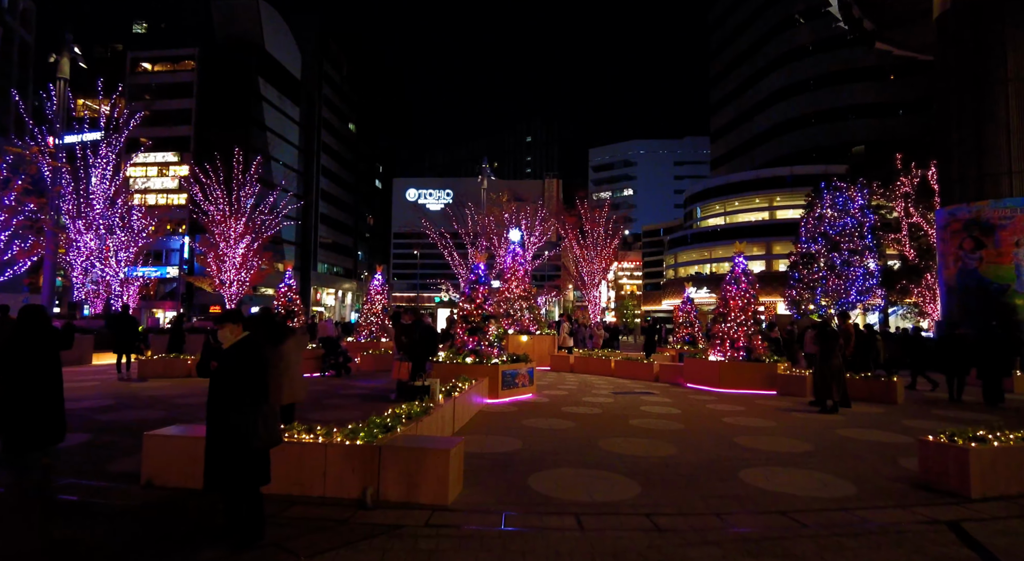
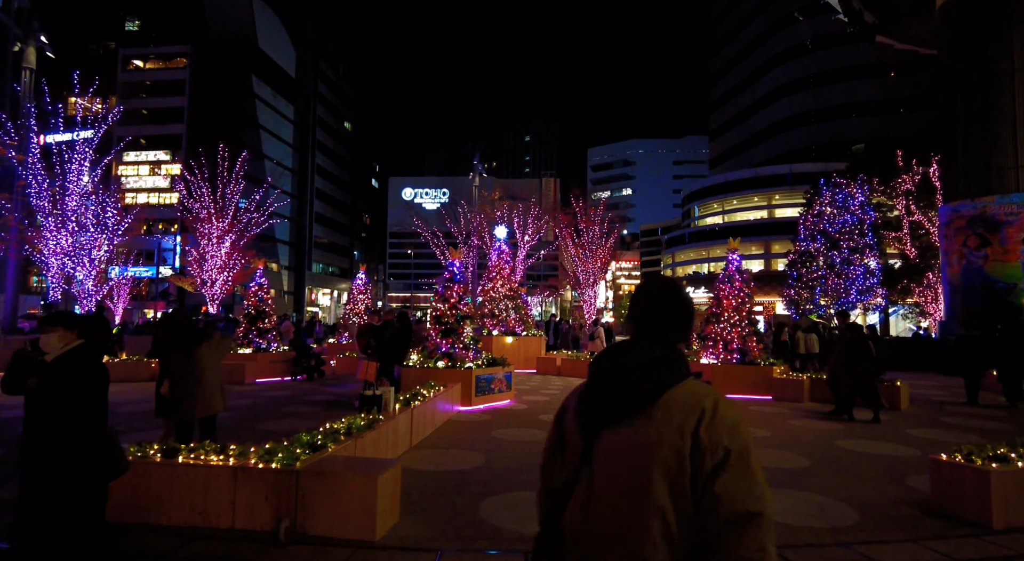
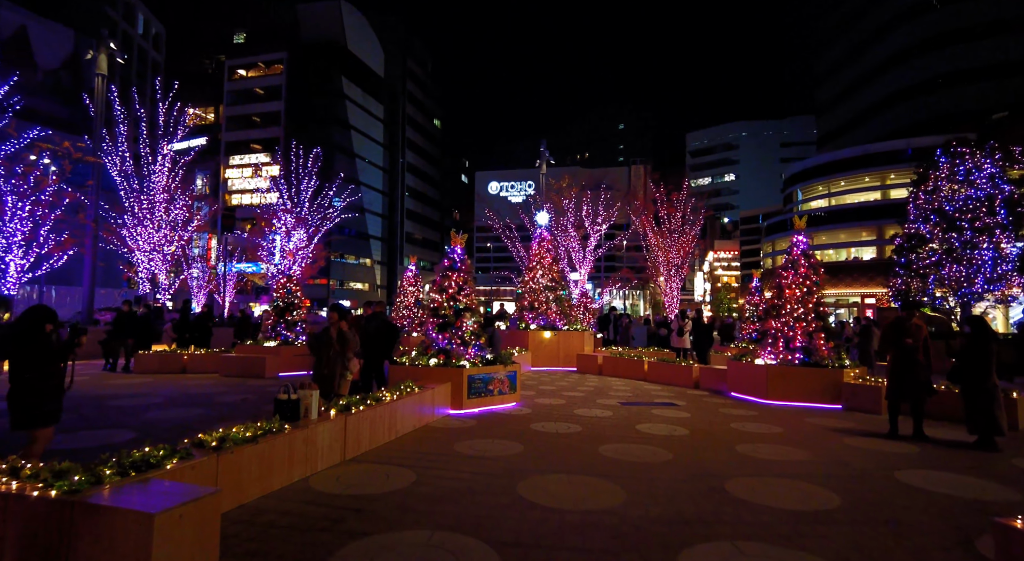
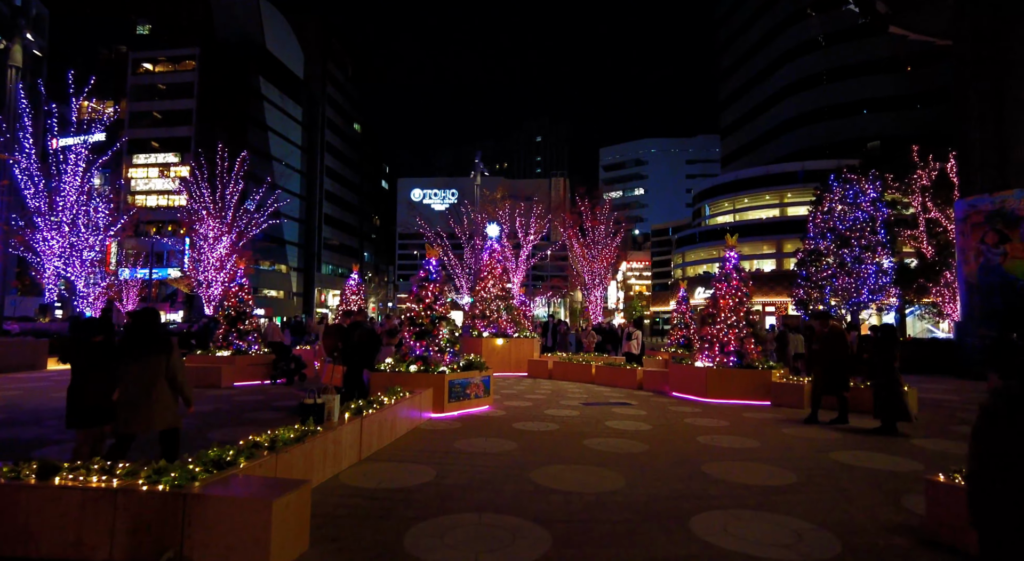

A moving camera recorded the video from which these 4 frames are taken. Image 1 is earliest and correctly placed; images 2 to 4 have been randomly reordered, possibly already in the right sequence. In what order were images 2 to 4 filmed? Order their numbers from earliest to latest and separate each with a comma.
2, 4, 3
